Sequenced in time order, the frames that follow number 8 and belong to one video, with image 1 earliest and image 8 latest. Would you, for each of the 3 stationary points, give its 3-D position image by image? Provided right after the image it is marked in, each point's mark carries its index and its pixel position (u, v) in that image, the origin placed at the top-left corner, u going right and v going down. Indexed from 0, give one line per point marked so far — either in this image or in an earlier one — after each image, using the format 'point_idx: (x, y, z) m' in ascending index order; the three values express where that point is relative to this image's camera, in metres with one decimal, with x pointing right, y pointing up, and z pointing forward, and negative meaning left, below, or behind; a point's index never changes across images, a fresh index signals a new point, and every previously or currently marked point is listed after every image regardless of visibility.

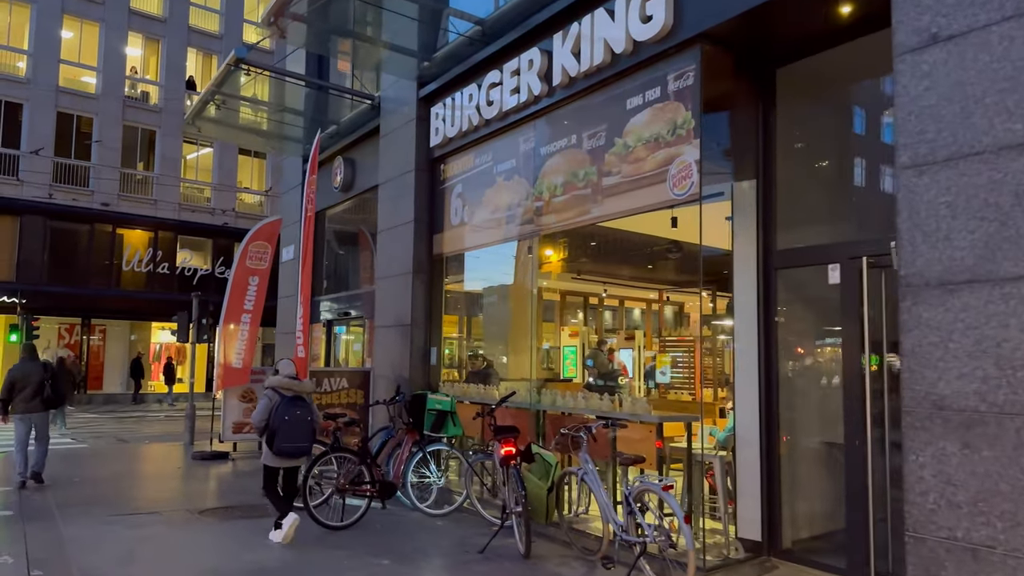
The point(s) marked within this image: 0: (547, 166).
0: (+0.3, +1.1, +7.6) m
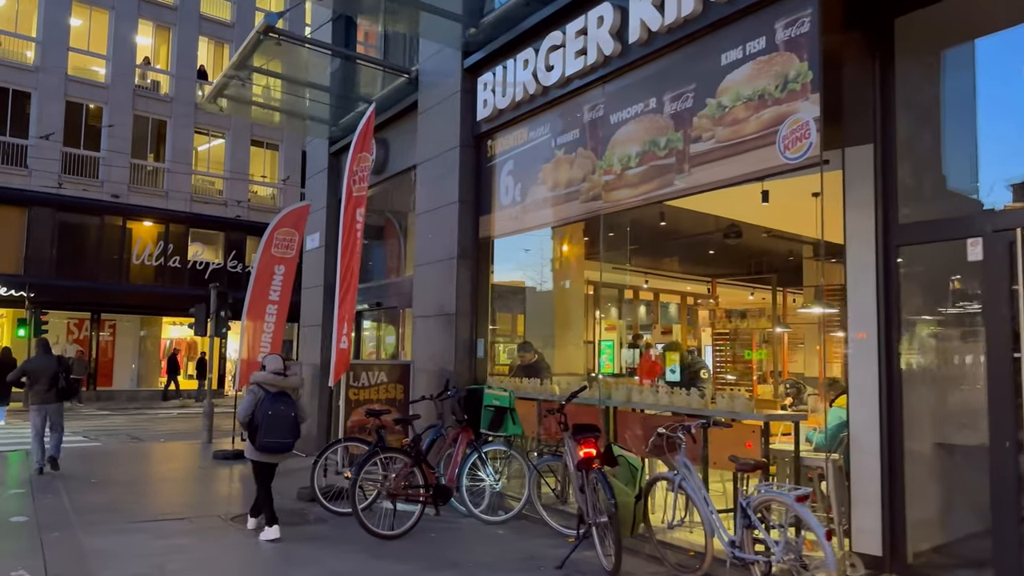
0: (+0.9, +1.3, +6.8) m
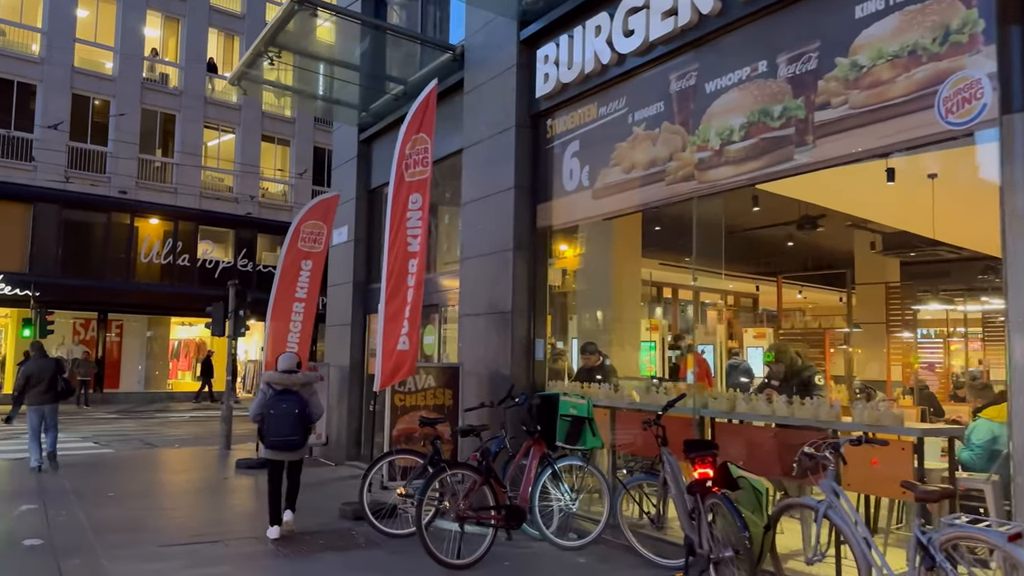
0: (+1.5, +1.3, +6.0) m
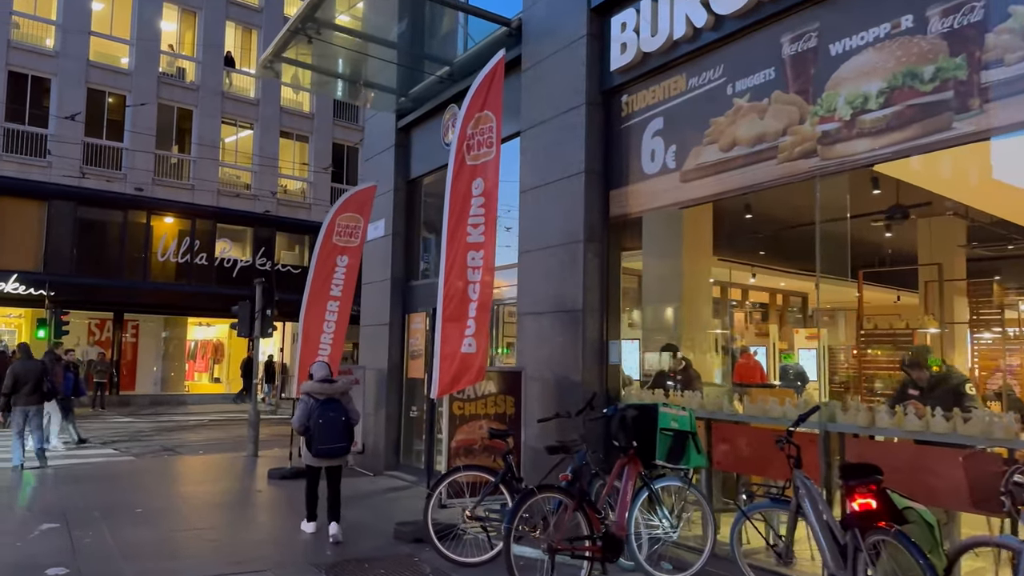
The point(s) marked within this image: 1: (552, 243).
0: (+2.1, +1.4, +5.2) m
1: (+0.4, +0.4, +7.5) m
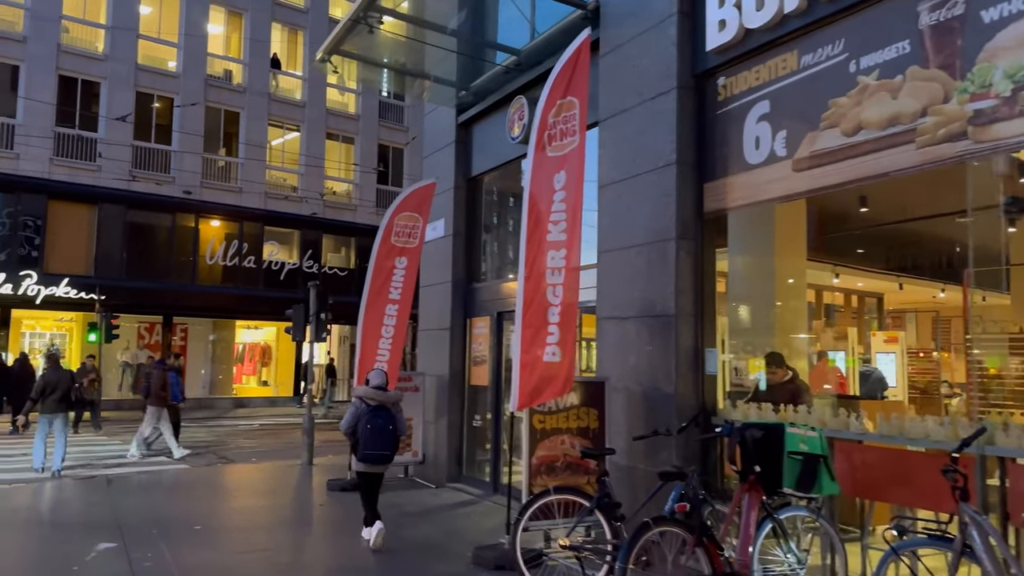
0: (+2.6, +1.3, +4.5) m
1: (+1.1, +0.4, +6.9) m
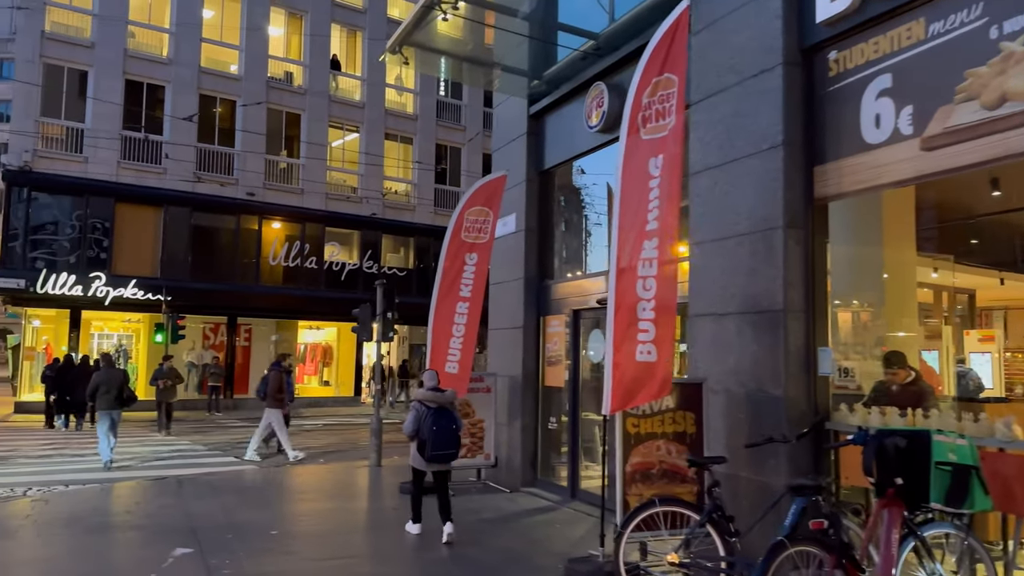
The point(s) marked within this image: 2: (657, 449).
0: (+3.2, +1.4, +3.9) m
1: (+1.7, +0.4, +6.4) m
2: (+1.1, -1.2, +6.1) m
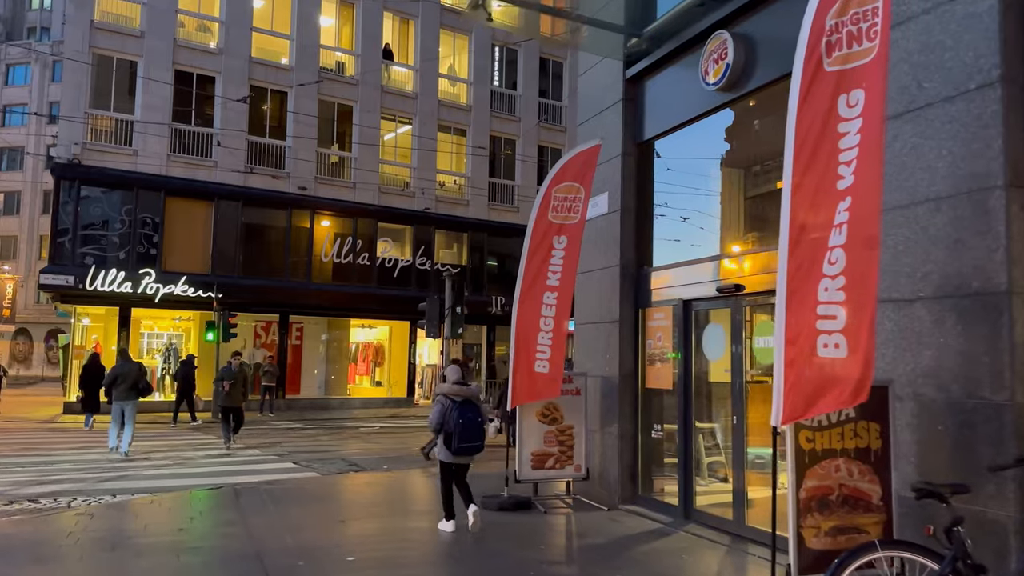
0: (+3.9, +1.5, +2.5) m
1: (+2.6, +0.6, +5.1) m
2: (+1.9, -1.0, +4.8) m
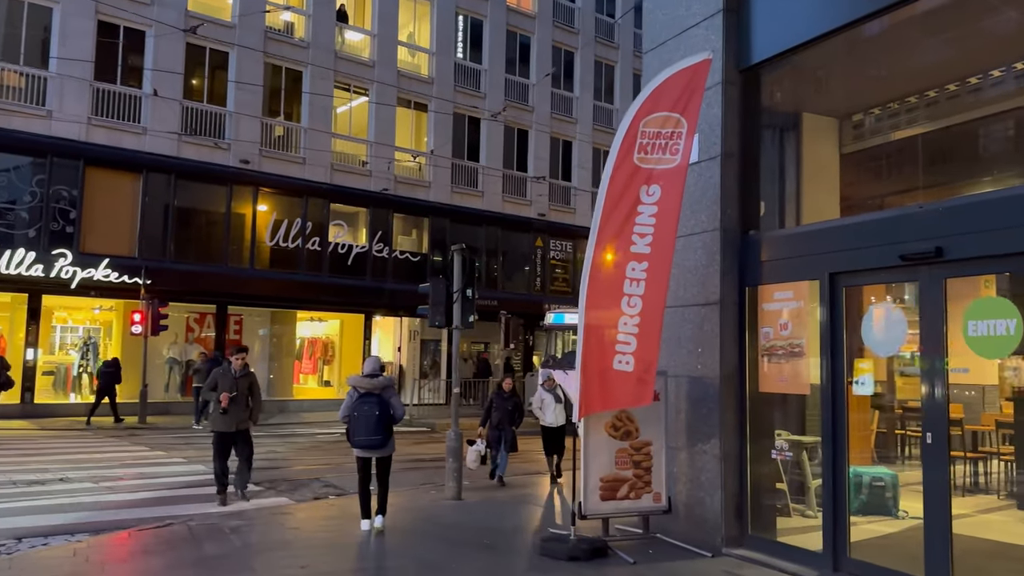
0: (+4.9, +1.7, +0.7) m
1: (+3.4, +0.8, +3.1) m
2: (+2.7, -0.8, +2.7) m
